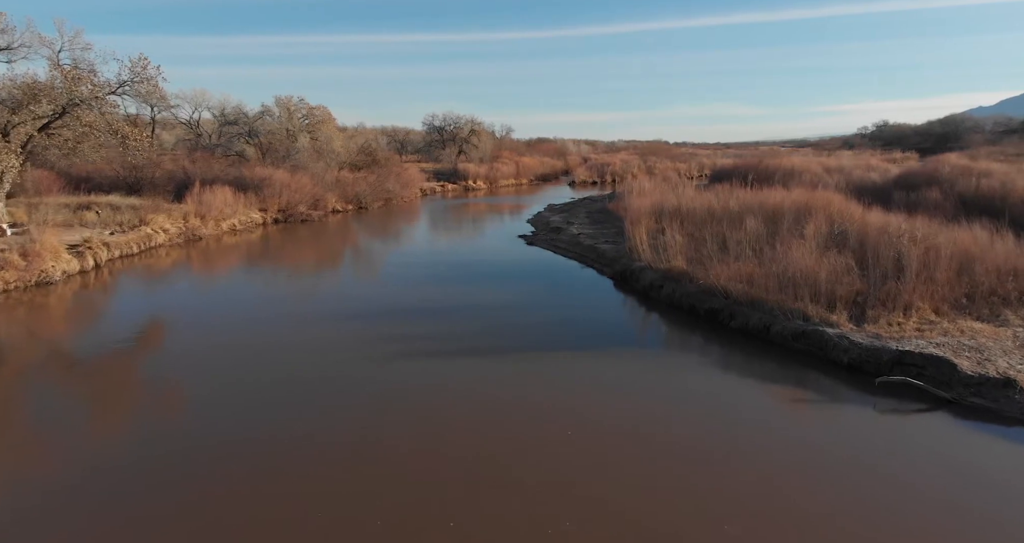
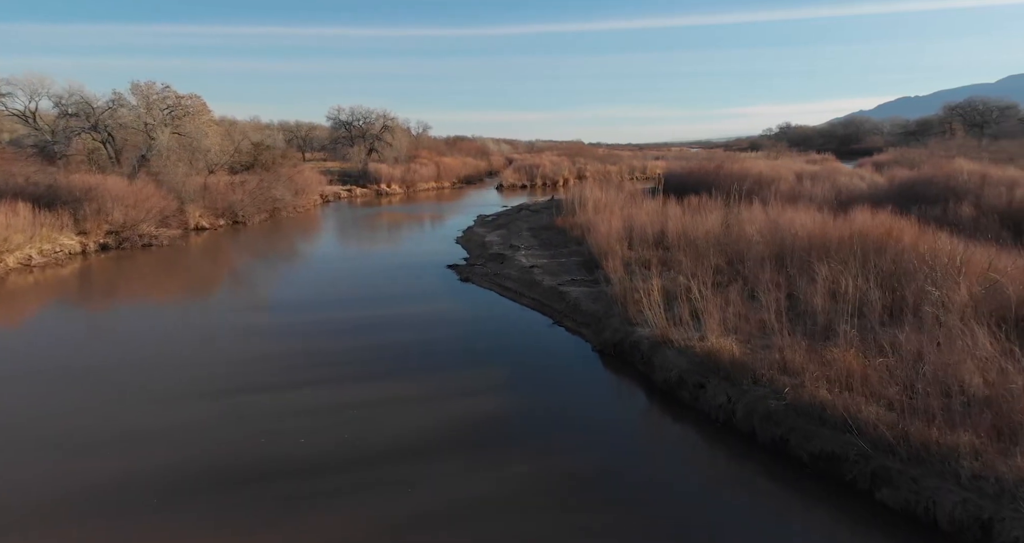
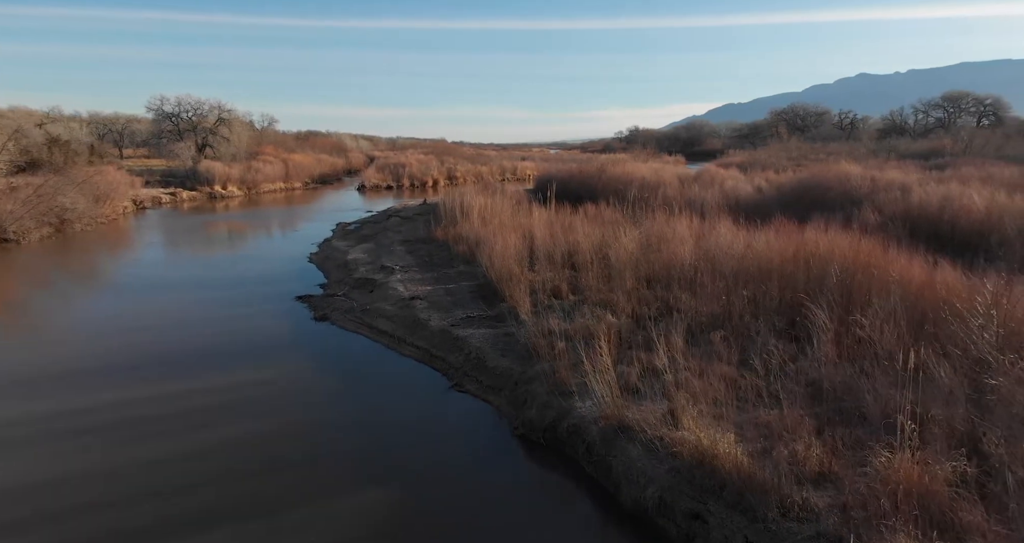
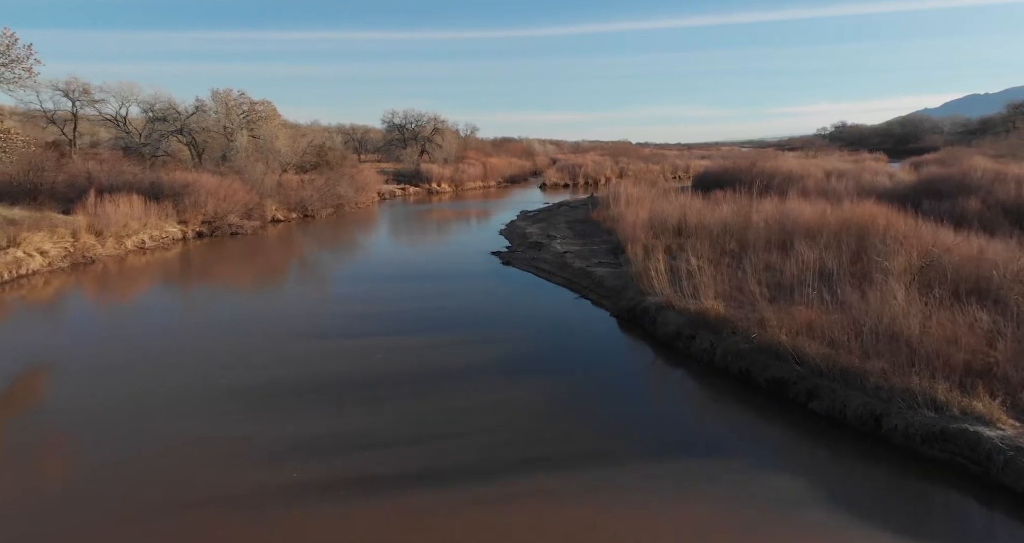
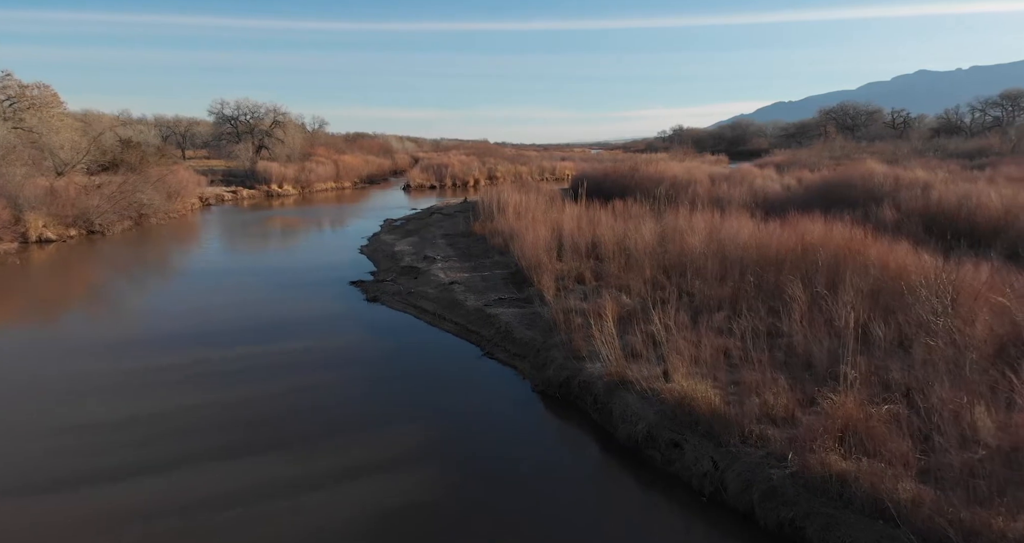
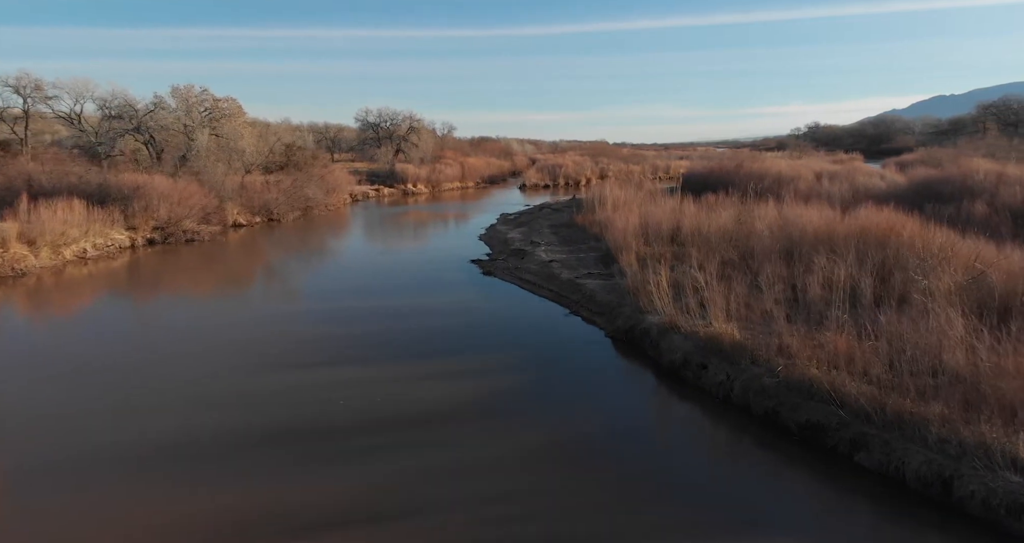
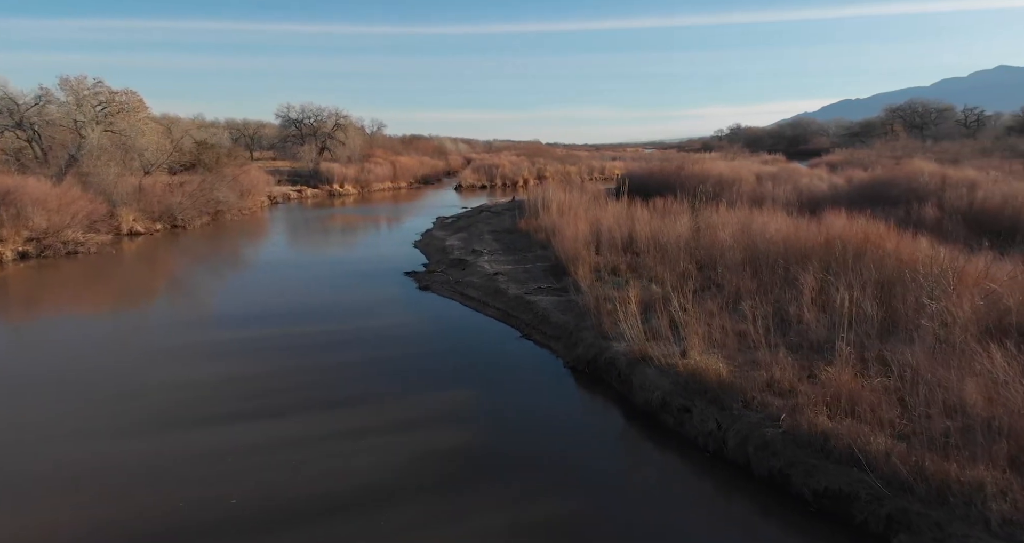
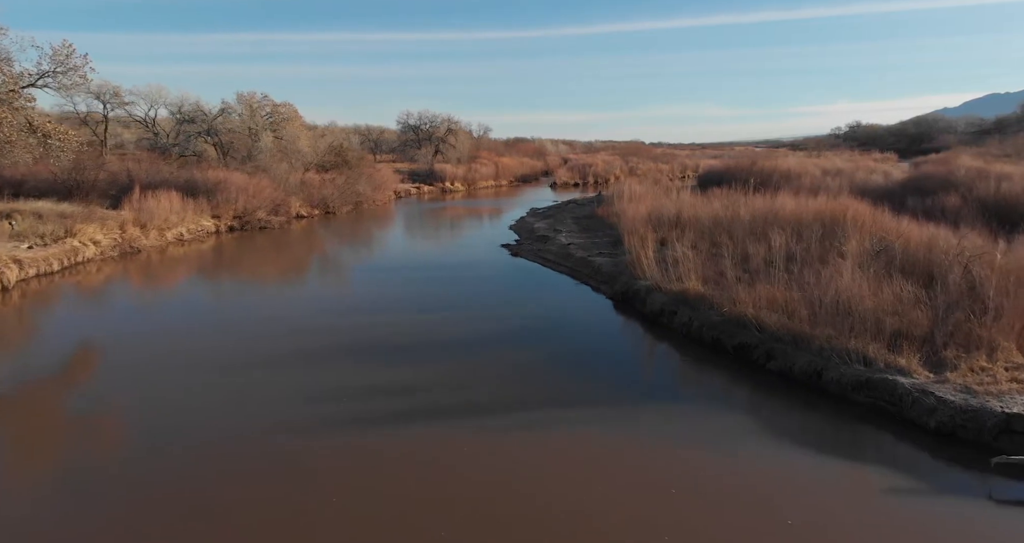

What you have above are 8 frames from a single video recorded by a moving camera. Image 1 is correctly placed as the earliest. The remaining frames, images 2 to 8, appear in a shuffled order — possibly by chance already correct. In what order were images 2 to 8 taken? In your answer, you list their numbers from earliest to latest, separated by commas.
8, 4, 6, 2, 7, 5, 3
